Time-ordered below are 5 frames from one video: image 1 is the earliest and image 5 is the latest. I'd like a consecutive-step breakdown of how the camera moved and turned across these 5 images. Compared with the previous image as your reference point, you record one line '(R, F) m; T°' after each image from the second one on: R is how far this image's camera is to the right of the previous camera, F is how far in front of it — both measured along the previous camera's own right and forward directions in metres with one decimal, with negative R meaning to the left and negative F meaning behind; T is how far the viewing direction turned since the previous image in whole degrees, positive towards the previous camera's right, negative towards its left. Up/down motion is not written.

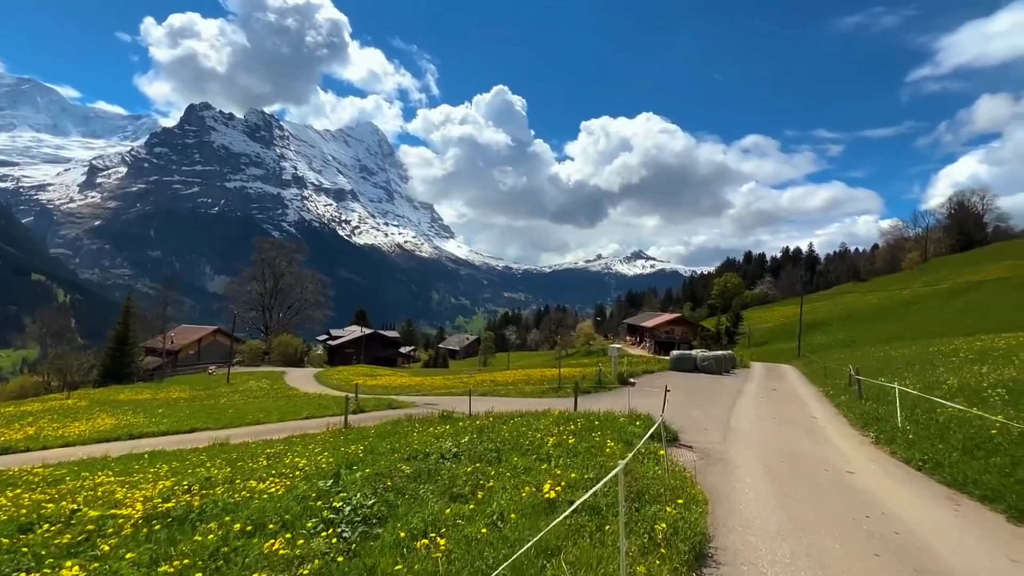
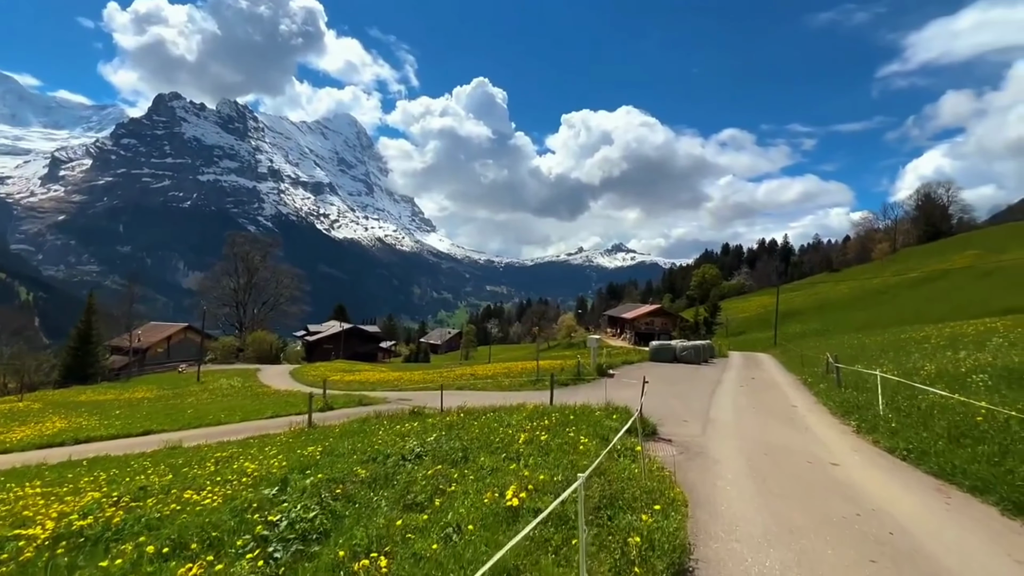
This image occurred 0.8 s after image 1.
(+0.4, +1.1) m; +2°
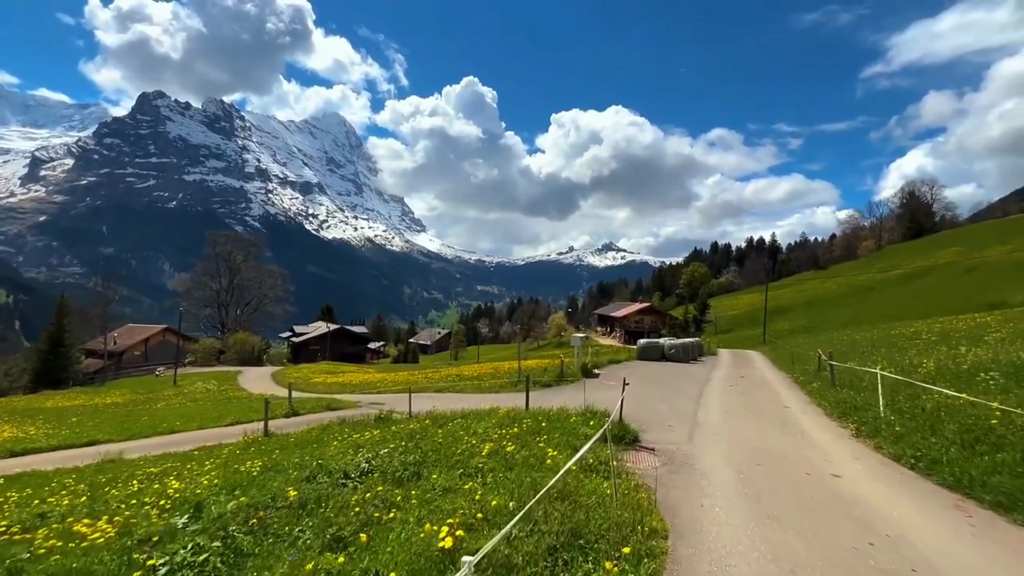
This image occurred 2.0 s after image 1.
(+0.7, +1.7) m; +1°
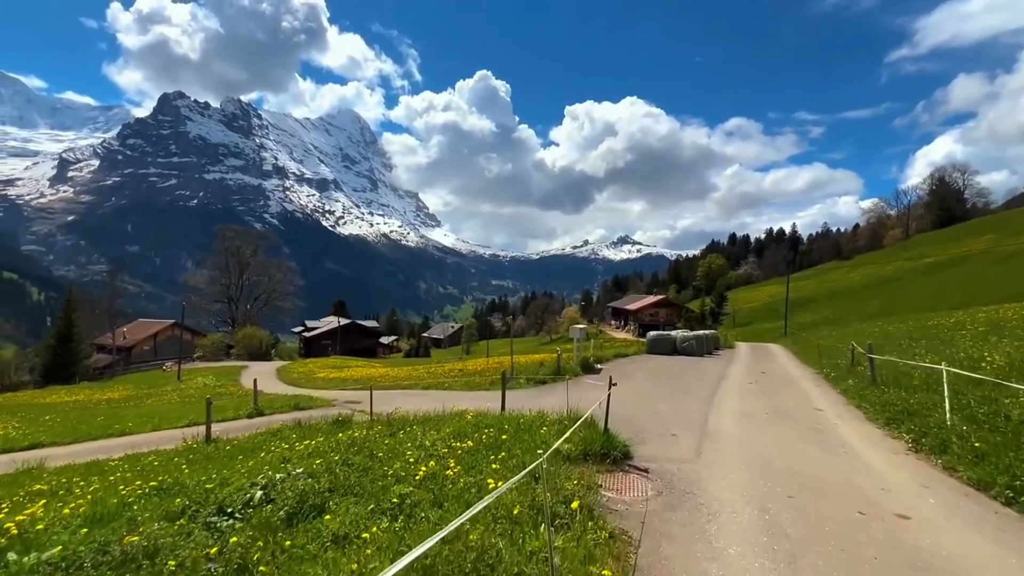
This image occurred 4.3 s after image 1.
(+1.3, +3.4) m; -2°
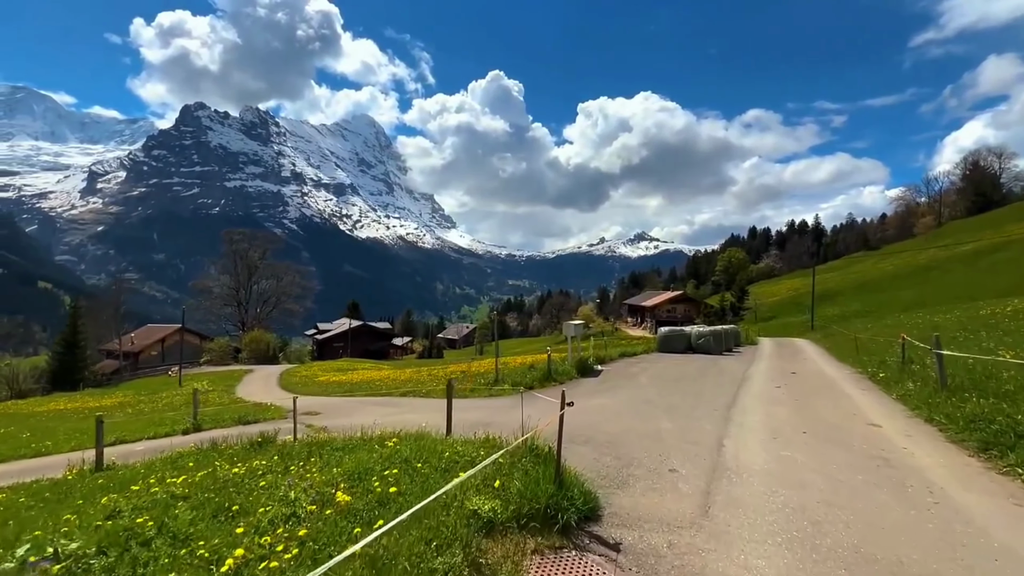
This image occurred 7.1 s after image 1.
(+1.6, +4.2) m; -2°
